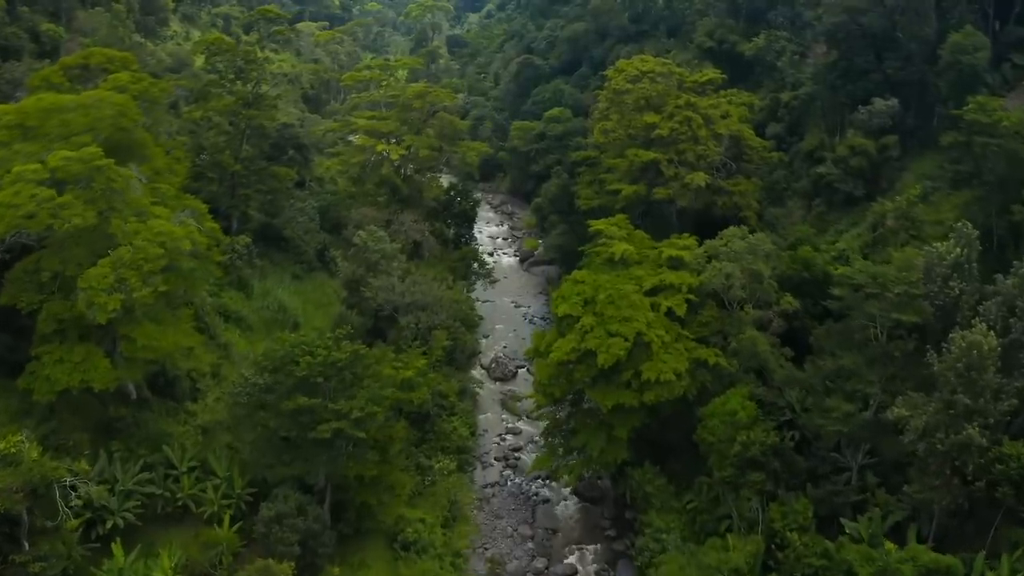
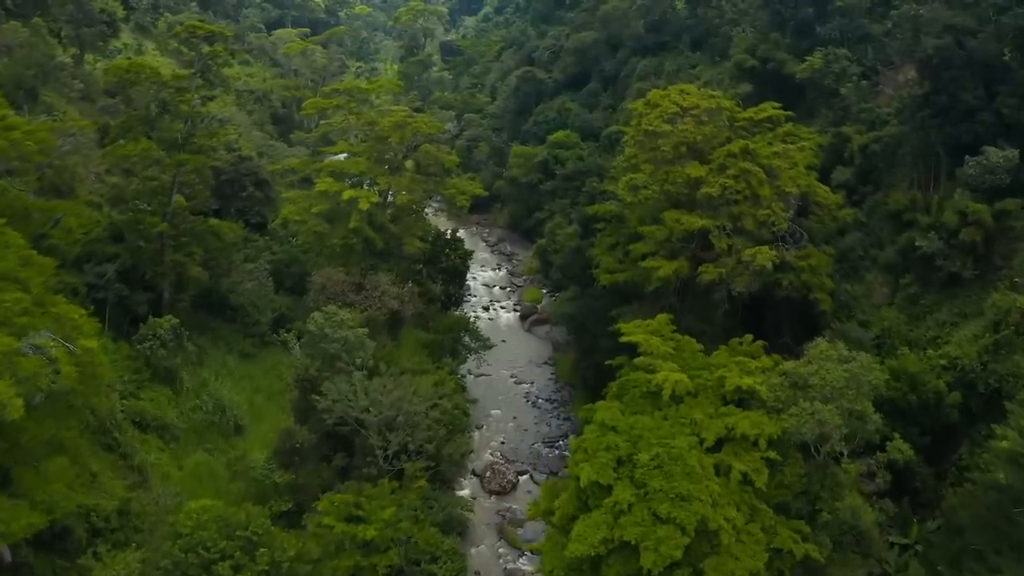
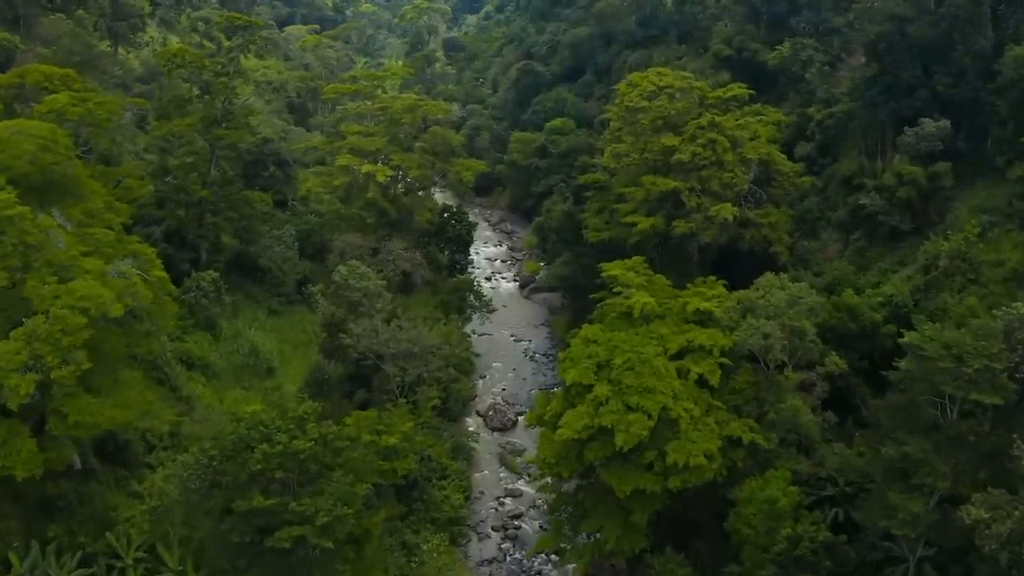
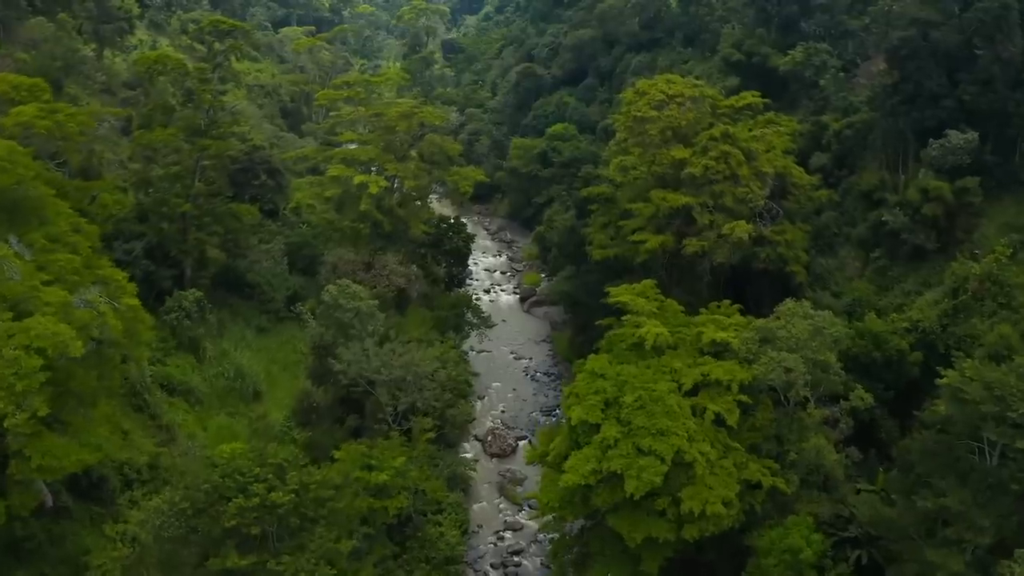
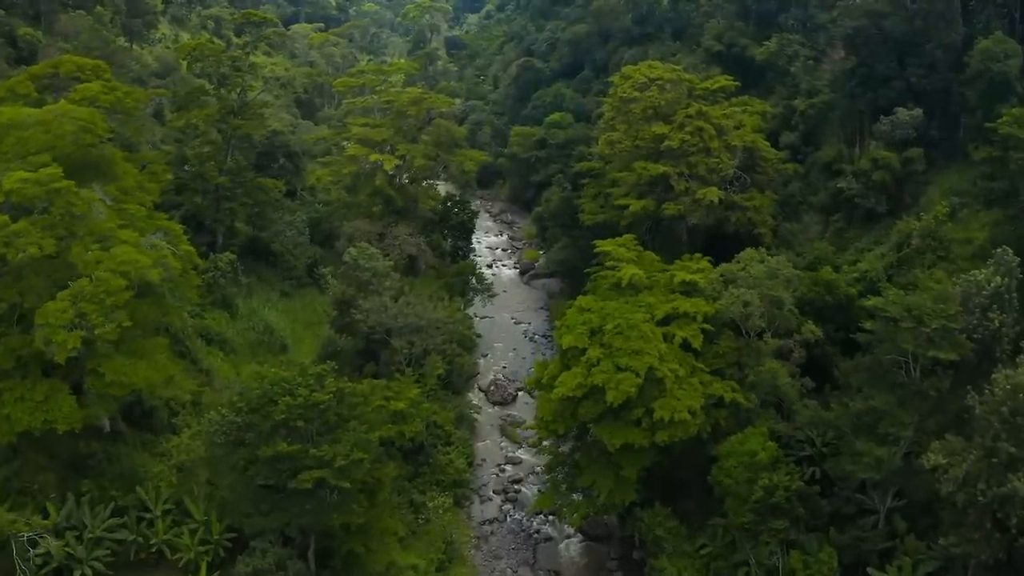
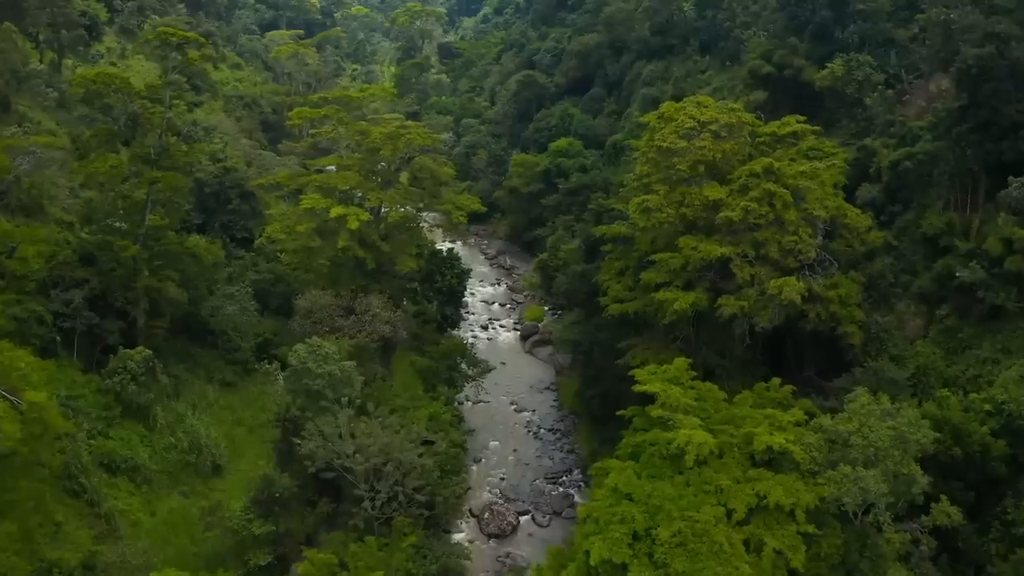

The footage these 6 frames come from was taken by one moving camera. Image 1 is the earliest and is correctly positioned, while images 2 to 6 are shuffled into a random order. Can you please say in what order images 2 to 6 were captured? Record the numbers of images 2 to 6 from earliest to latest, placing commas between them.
5, 3, 4, 2, 6
